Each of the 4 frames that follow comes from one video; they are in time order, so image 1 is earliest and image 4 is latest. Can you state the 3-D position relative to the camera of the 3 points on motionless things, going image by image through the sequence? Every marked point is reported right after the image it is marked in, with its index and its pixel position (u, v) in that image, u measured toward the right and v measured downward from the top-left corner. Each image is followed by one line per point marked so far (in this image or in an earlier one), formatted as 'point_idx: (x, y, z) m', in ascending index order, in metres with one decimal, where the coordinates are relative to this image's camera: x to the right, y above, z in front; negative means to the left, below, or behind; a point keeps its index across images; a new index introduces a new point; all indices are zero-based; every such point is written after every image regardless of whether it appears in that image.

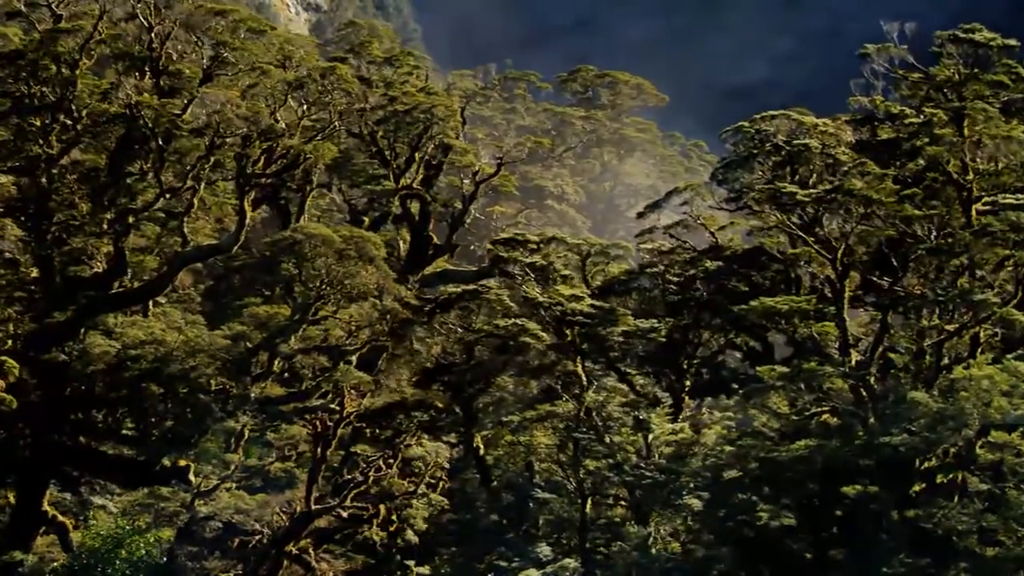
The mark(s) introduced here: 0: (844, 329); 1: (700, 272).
0: (+4.4, -0.5, +13.6) m
1: (+3.0, +0.2, +15.2) m
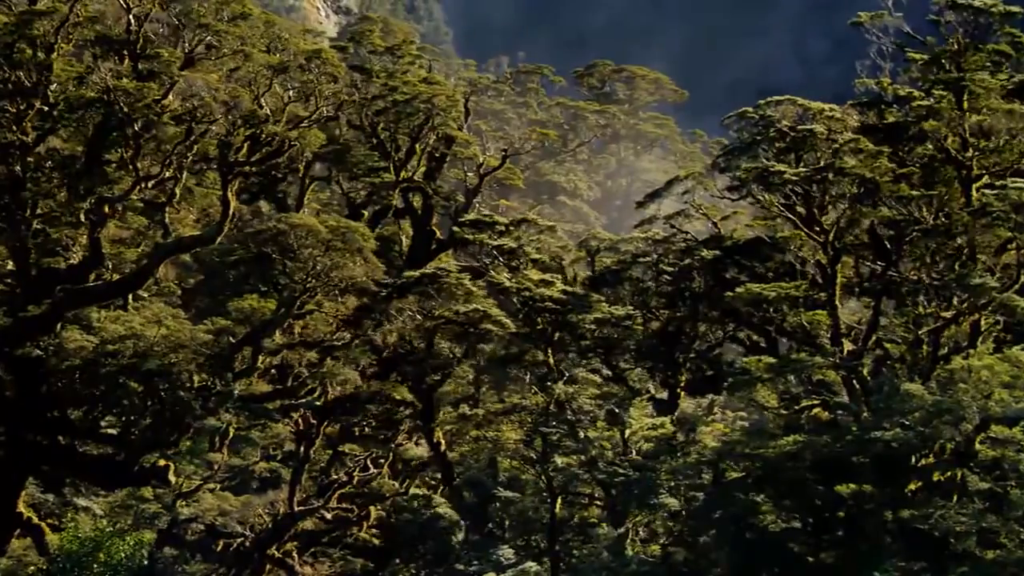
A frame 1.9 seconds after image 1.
0: (+4.2, -0.4, +12.9) m
1: (+2.8, +0.4, +14.6) m
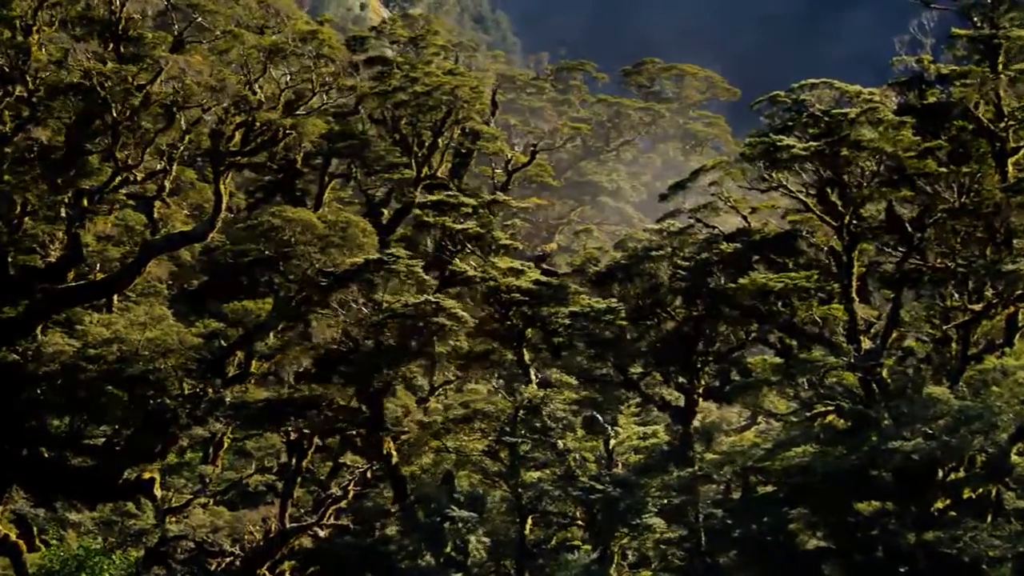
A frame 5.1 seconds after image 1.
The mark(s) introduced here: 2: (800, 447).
0: (+4.1, -0.3, +11.6) m
1: (+2.8, +0.4, +13.4) m
2: (+3.0, -1.6, +10.0) m
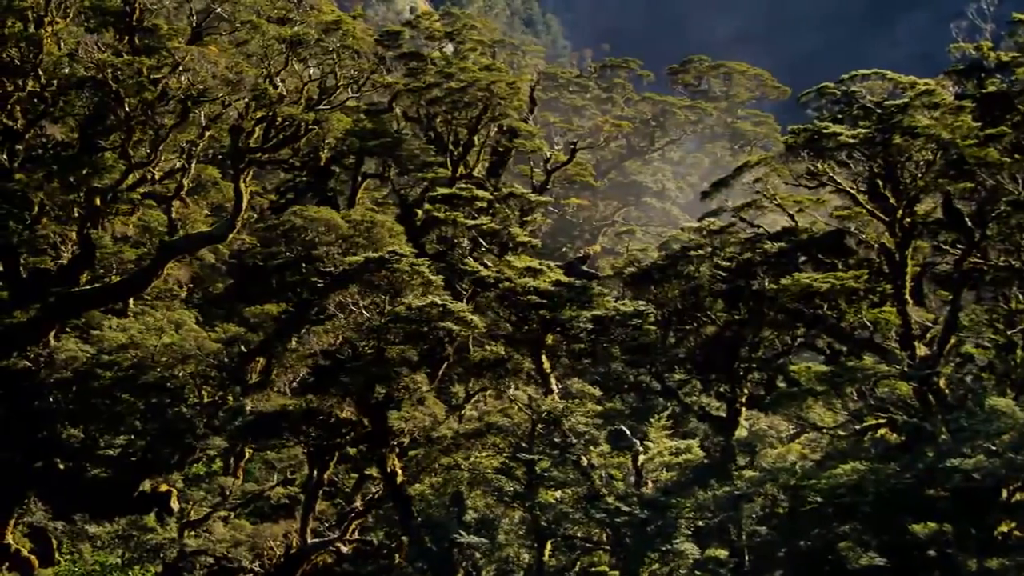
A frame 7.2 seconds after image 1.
0: (+4.4, -0.3, +10.8) m
1: (+3.2, +0.4, +12.6) m
2: (+3.2, -1.6, +9.1) m
